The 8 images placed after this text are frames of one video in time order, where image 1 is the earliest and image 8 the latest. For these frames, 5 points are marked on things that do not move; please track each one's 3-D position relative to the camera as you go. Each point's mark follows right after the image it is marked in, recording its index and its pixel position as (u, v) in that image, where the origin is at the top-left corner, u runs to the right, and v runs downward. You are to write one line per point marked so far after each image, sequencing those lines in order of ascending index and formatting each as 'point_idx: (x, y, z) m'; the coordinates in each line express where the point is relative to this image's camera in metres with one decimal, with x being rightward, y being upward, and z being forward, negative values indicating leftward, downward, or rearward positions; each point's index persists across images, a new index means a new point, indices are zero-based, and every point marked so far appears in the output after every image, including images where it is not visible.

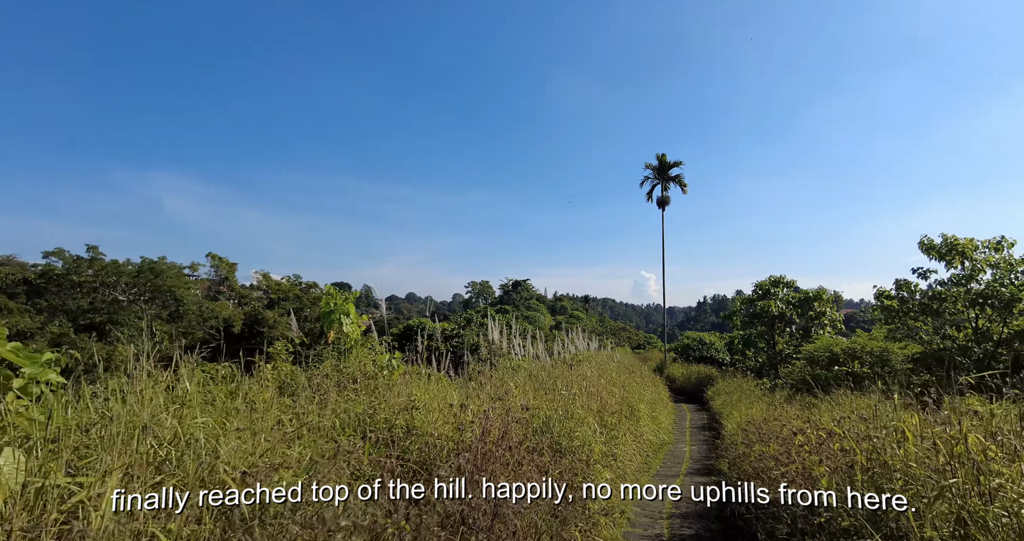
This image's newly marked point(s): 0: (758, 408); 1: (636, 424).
0: (+4.3, -2.4, +8.4) m
1: (+1.8, -2.3, +7.0) m
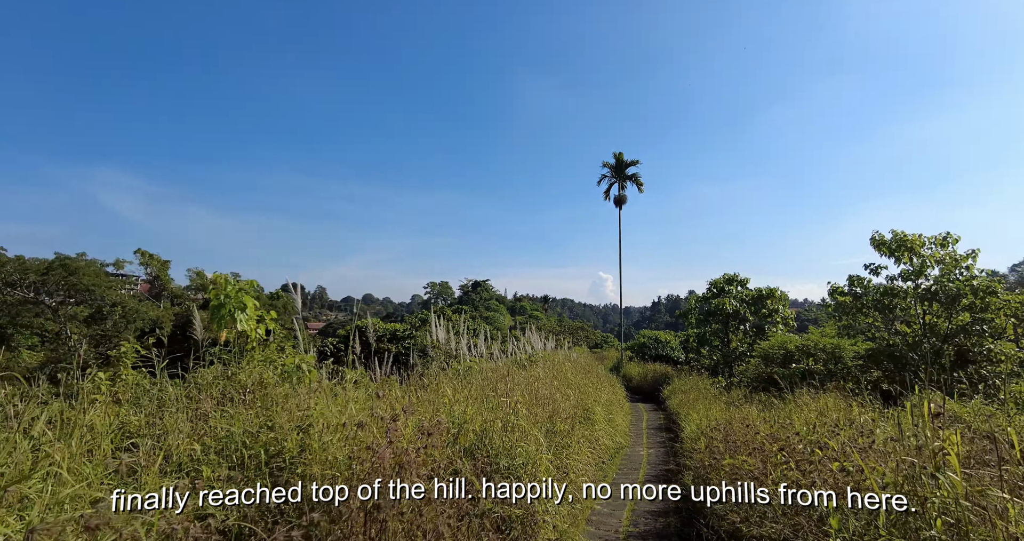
0: (+3.5, -2.4, +8.1) m
1: (+1.1, -2.2, +6.5) m
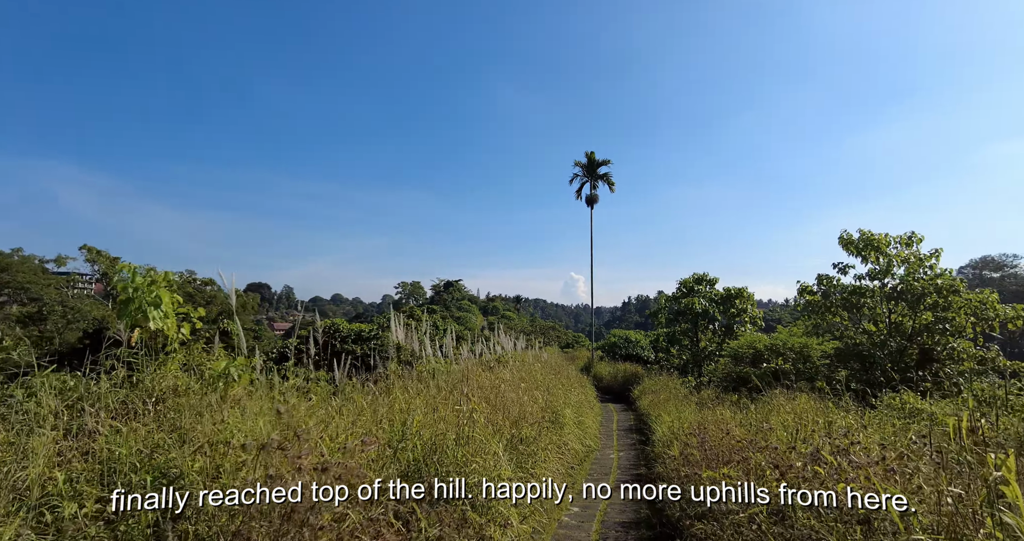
0: (+2.9, -2.3, +8.0) m
1: (+0.6, -2.1, +6.2) m
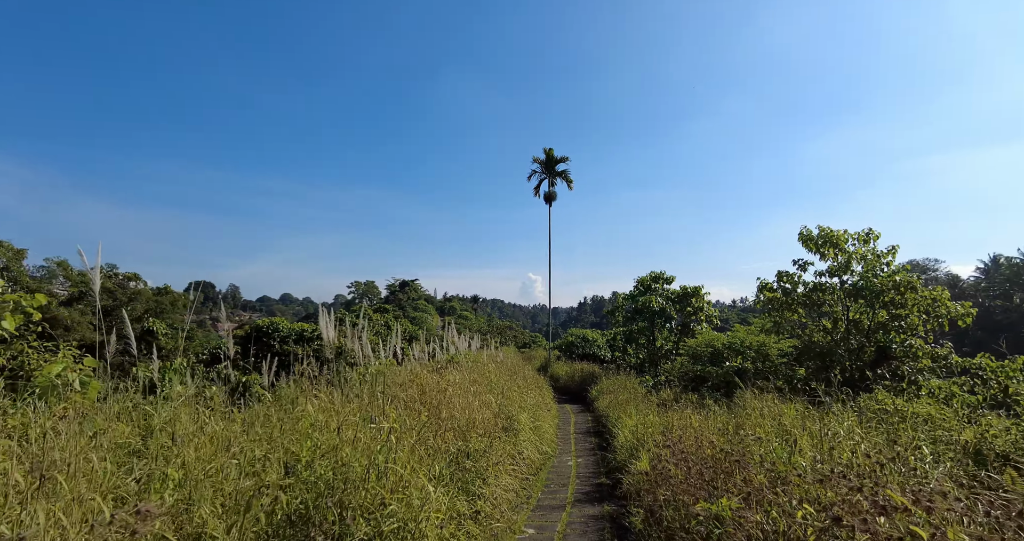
0: (+2.1, -2.2, +7.6) m
1: (0.0, -2.0, +5.6) m
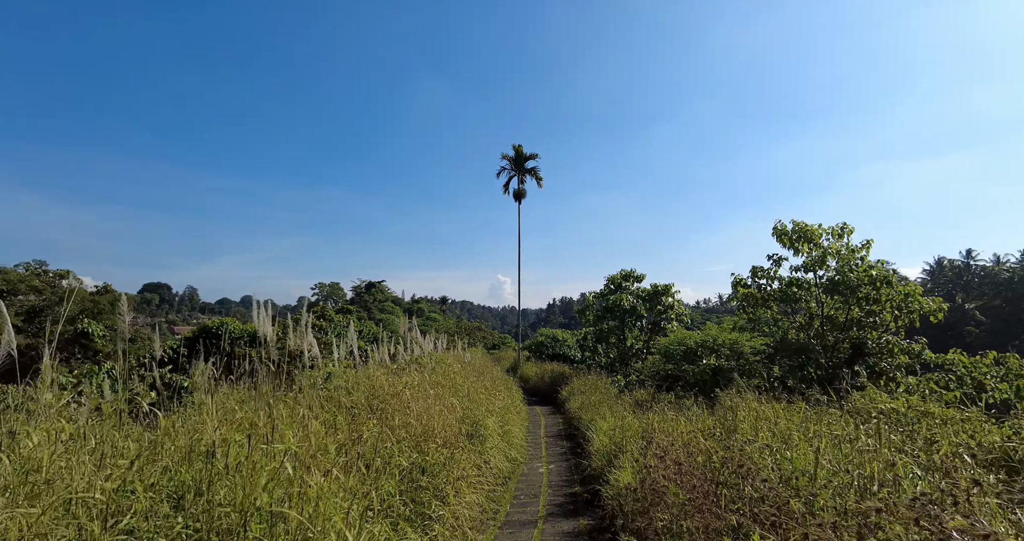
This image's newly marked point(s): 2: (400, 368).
0: (+1.6, -2.1, +7.1) m
1: (-0.4, -1.9, +5.1) m
2: (-1.9, -1.6, +8.0) m
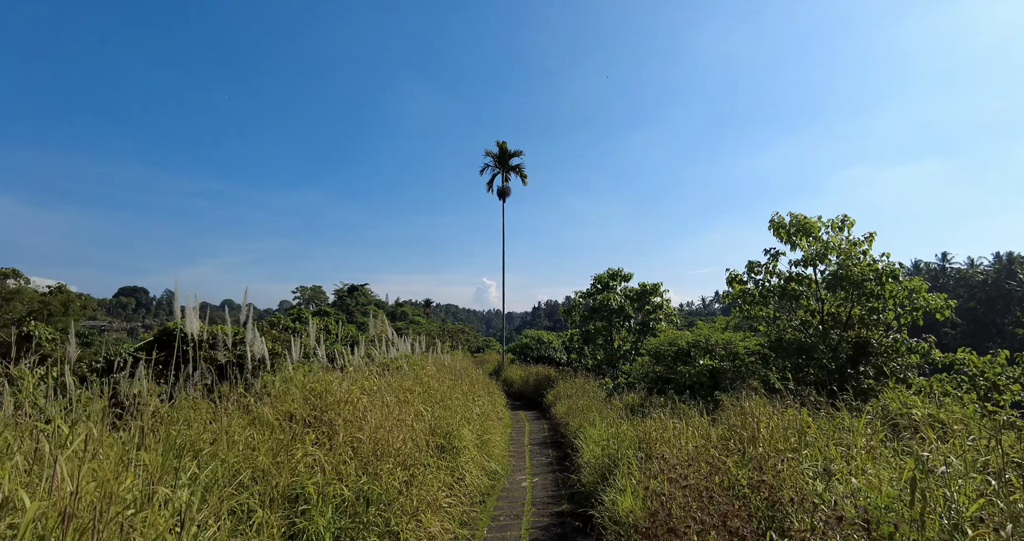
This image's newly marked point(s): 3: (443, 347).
0: (+1.4, -2.0, +6.5) m
1: (-0.6, -1.8, +4.4) m
2: (-2.2, -1.5, +7.3) m
3: (-2.6, -2.9, +17.6) m
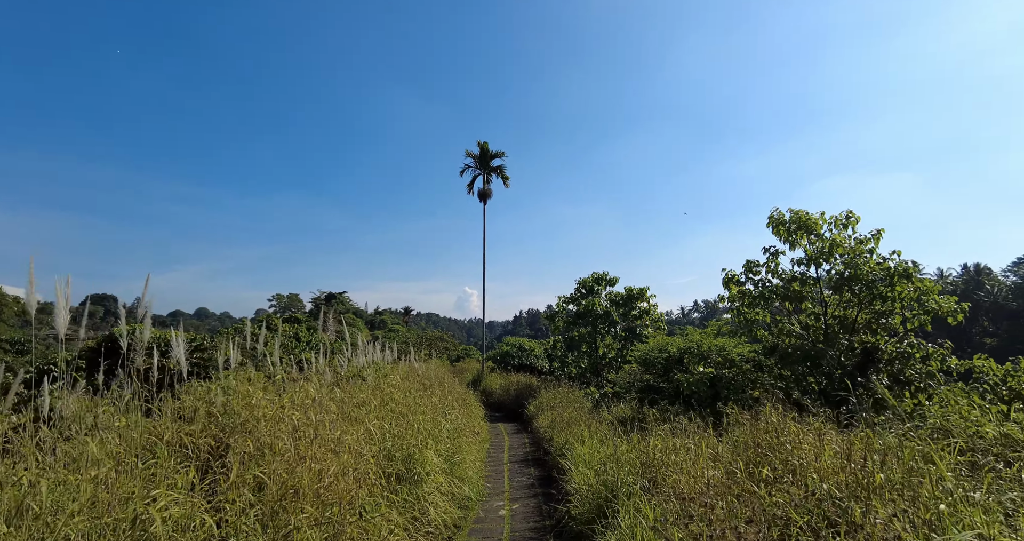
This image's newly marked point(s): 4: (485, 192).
0: (+1.1, -2.0, +5.8) m
1: (-0.8, -1.7, +3.6) m
2: (-2.5, -1.5, +6.4) m
3: (-3.3, -3.0, +16.7) m
4: (-1.1, +3.3, +20.0) m
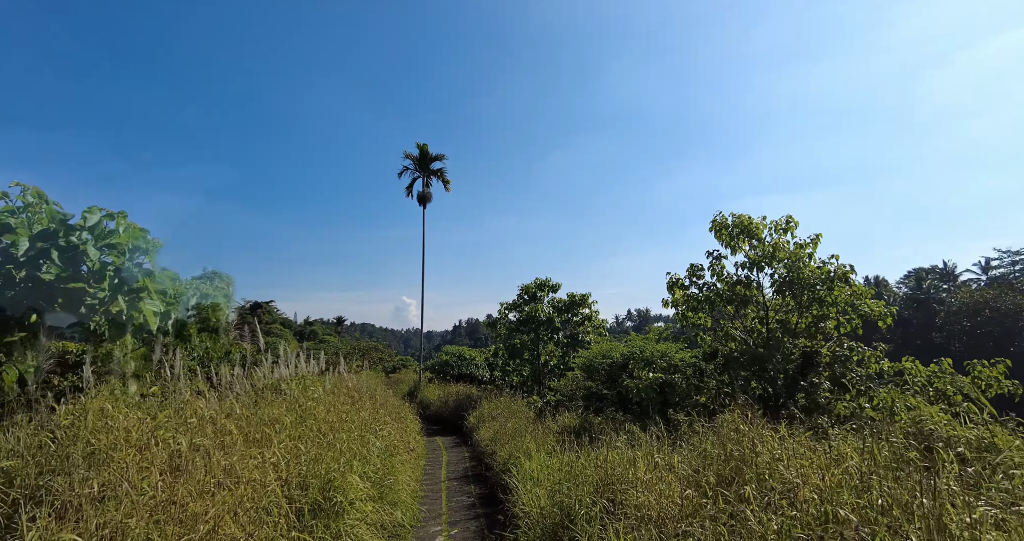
0: (+0.4, -2.0, +5.4) m
1: (-1.1, -1.6, +3.0) m
2: (-3.2, -1.4, +5.5) m
3: (-5.3, -3.2, +15.6) m
4: (-3.5, +3.1, +19.3) m
